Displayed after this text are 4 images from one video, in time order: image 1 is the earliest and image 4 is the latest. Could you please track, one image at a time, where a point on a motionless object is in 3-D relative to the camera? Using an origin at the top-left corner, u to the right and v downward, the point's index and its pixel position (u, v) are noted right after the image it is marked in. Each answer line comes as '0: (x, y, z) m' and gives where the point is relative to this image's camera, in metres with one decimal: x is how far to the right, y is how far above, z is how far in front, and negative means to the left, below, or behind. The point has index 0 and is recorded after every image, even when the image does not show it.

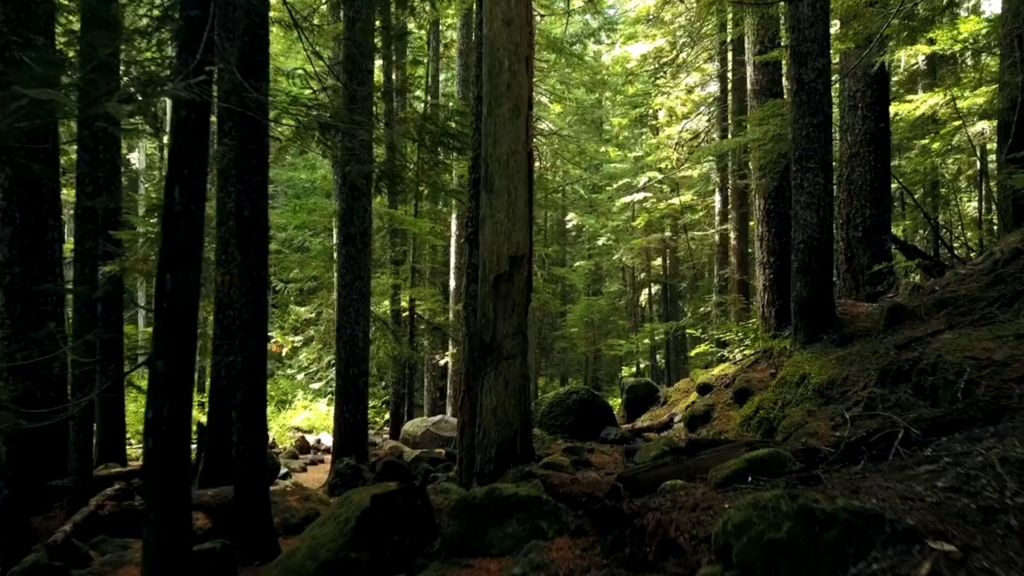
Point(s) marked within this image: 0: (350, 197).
0: (-2.5, +1.4, +10.4) m
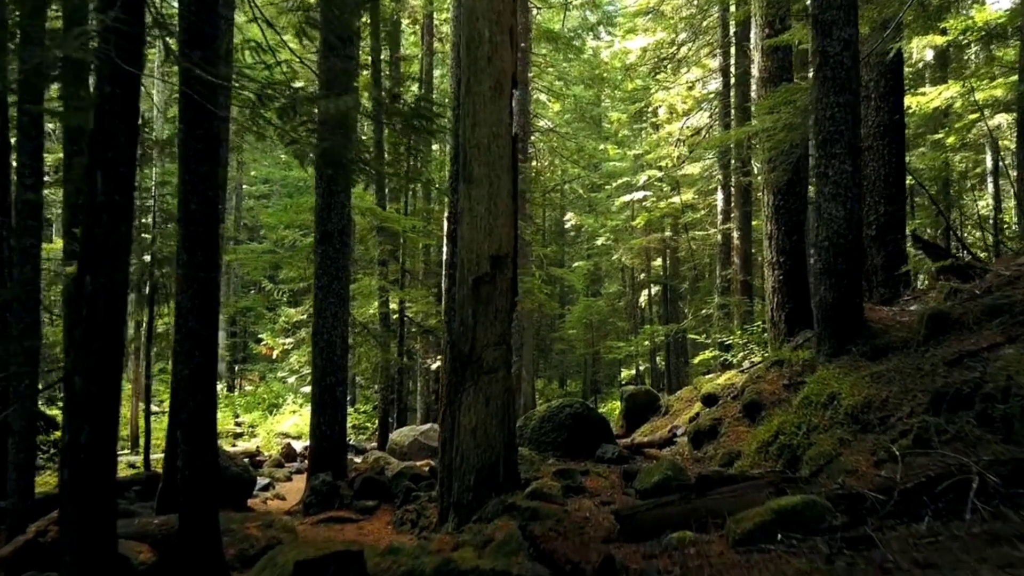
0: (-2.7, +1.4, +9.6) m
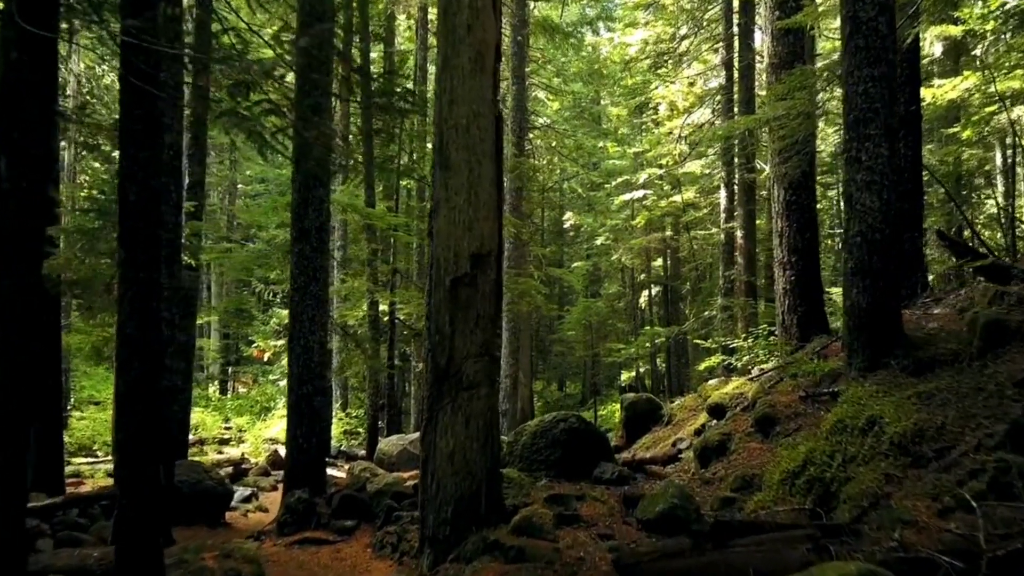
0: (-2.8, +1.4, +8.9) m
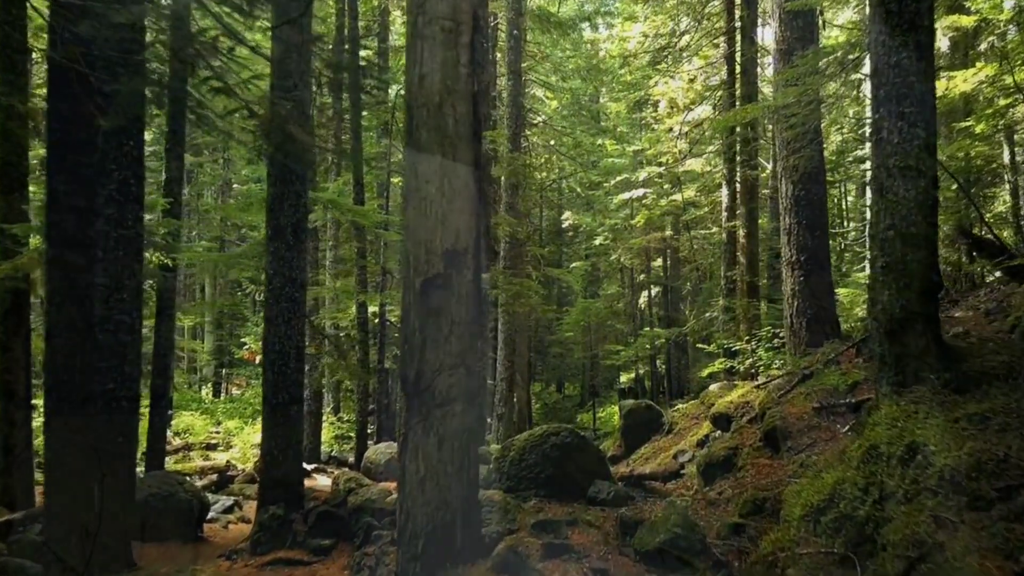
0: (-2.9, +1.4, +8.3) m
